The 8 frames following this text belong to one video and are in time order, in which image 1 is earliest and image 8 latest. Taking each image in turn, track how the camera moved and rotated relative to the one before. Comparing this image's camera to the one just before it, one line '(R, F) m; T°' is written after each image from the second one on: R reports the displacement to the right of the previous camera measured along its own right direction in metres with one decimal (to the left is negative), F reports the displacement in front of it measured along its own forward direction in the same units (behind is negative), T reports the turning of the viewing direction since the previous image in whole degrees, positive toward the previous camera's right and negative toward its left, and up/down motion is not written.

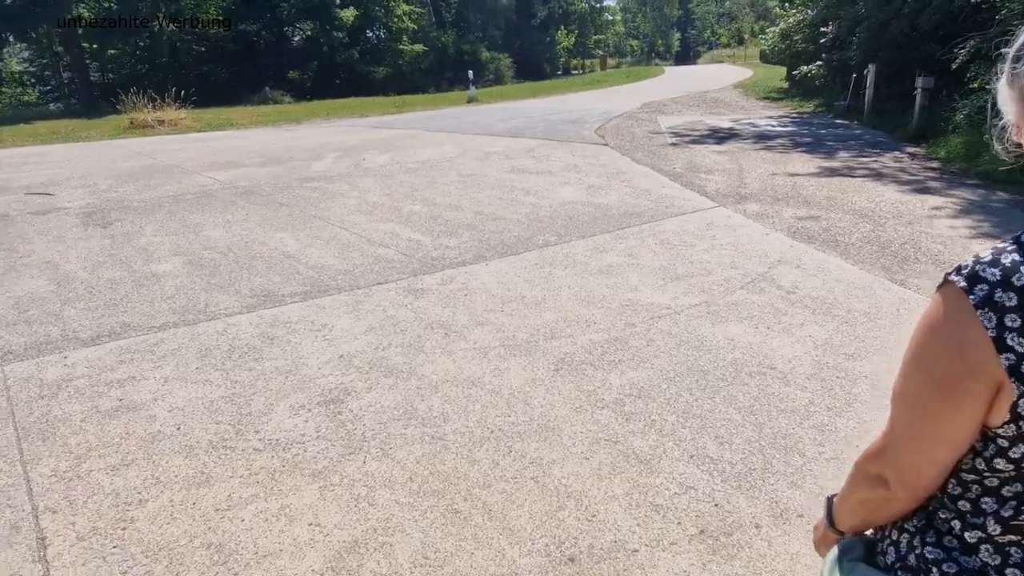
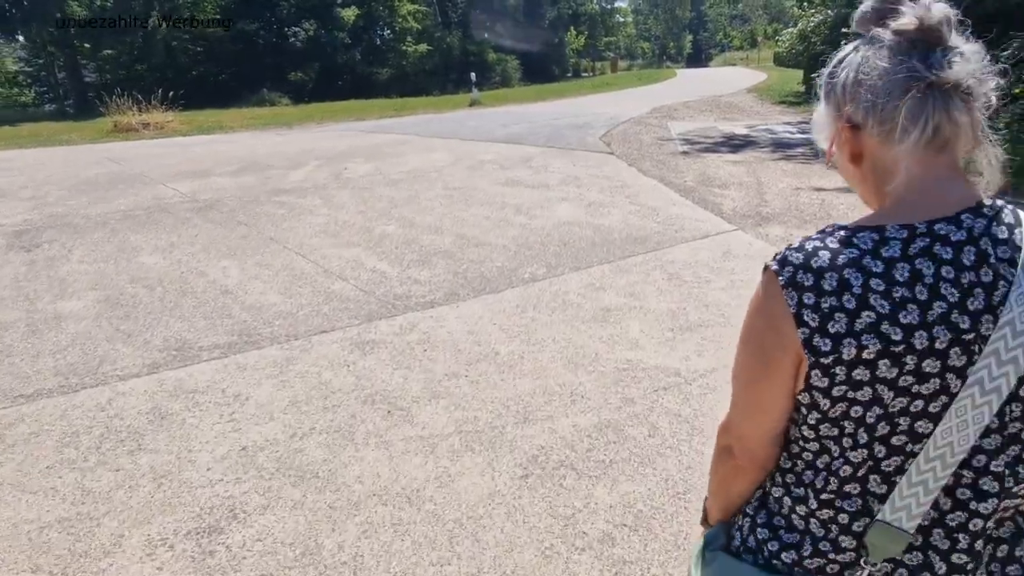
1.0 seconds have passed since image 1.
(+0.2, +1.0) m; -1°
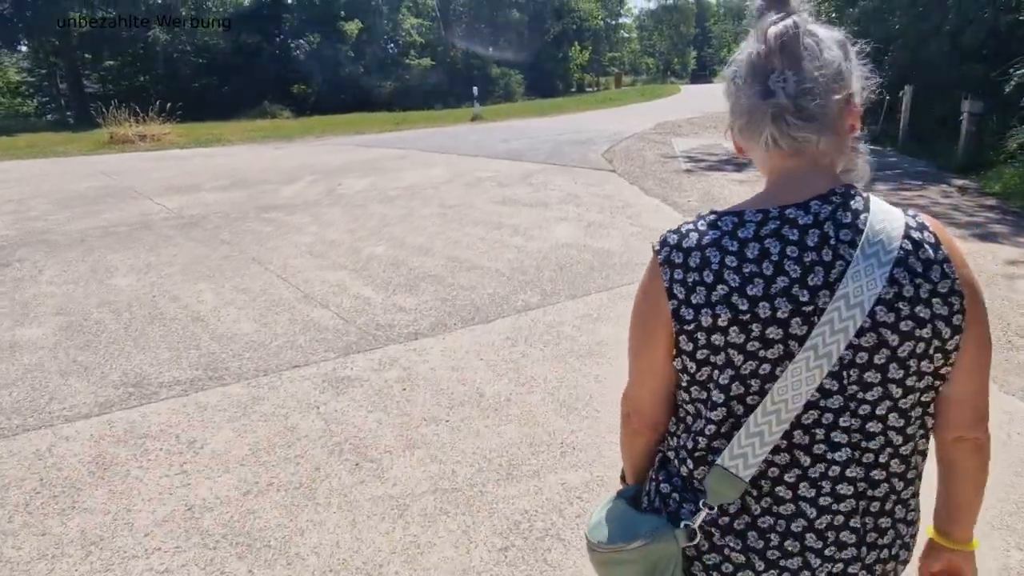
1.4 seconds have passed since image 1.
(+0.1, +0.3) m; 0°
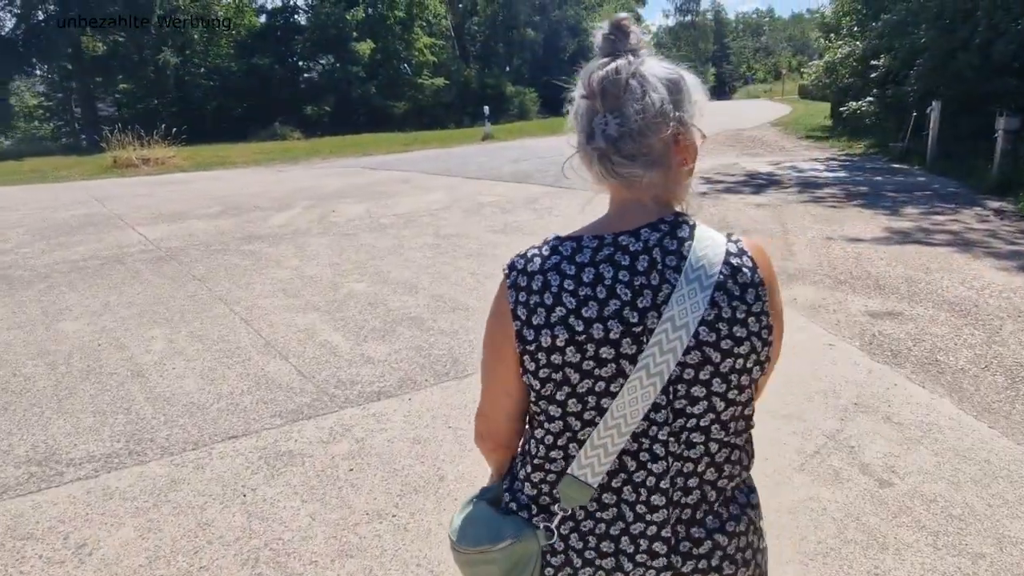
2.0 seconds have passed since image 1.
(+0.2, +0.6) m; -1°
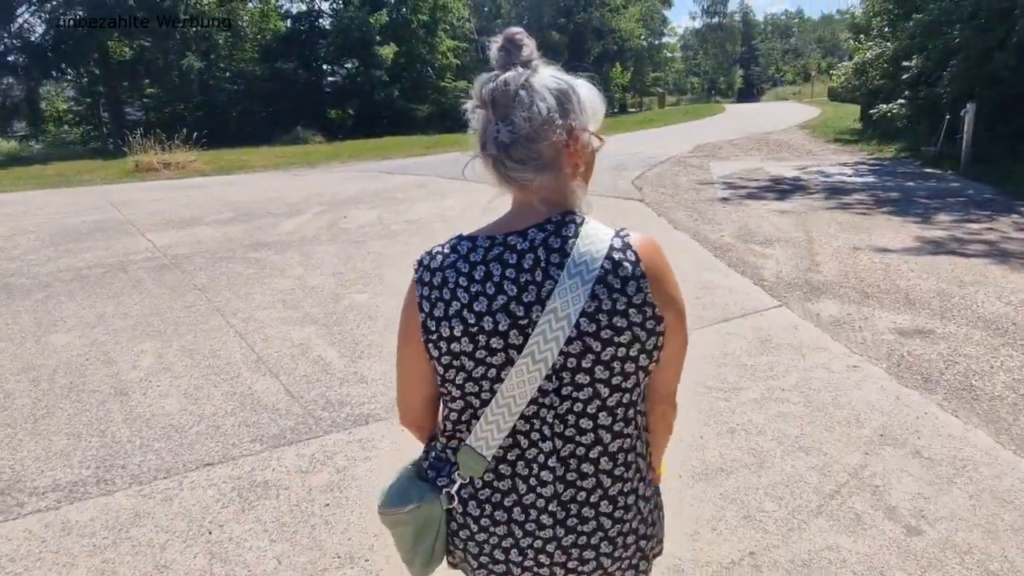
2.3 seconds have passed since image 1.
(+0.1, +0.3) m; -2°
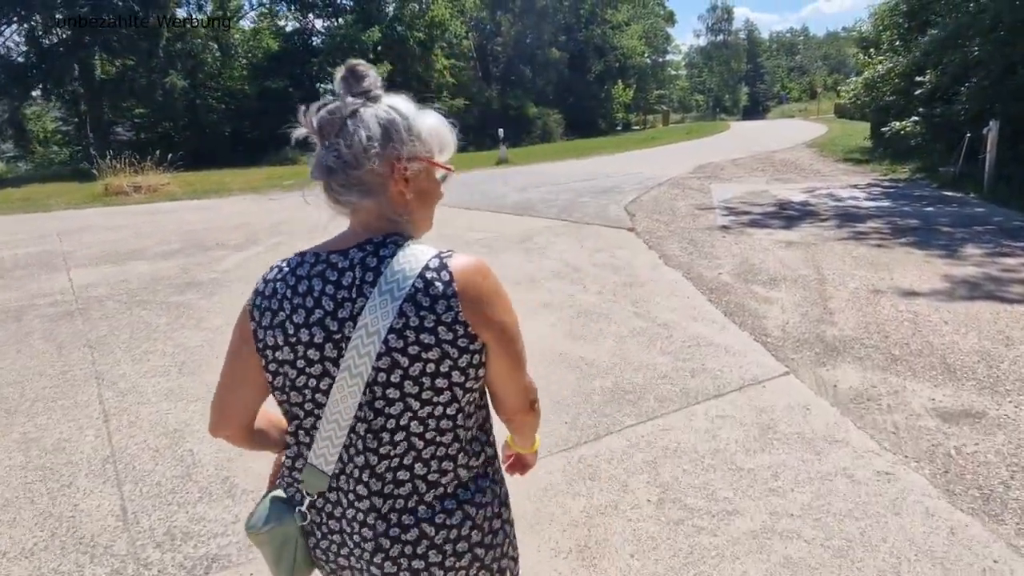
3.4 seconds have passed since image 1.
(+0.4, +1.0) m; -1°
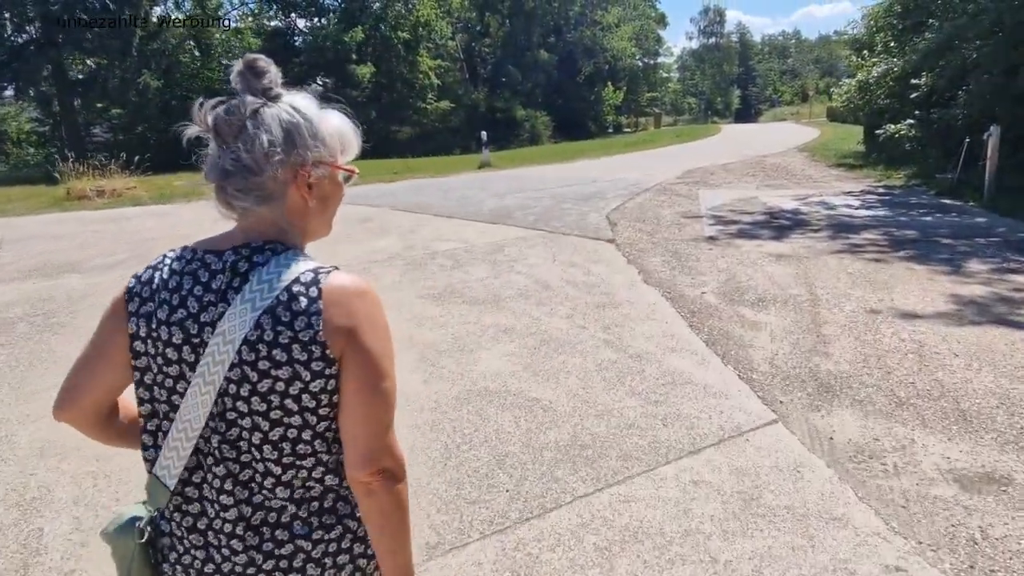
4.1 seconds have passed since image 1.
(+0.3, +0.7) m; +1°
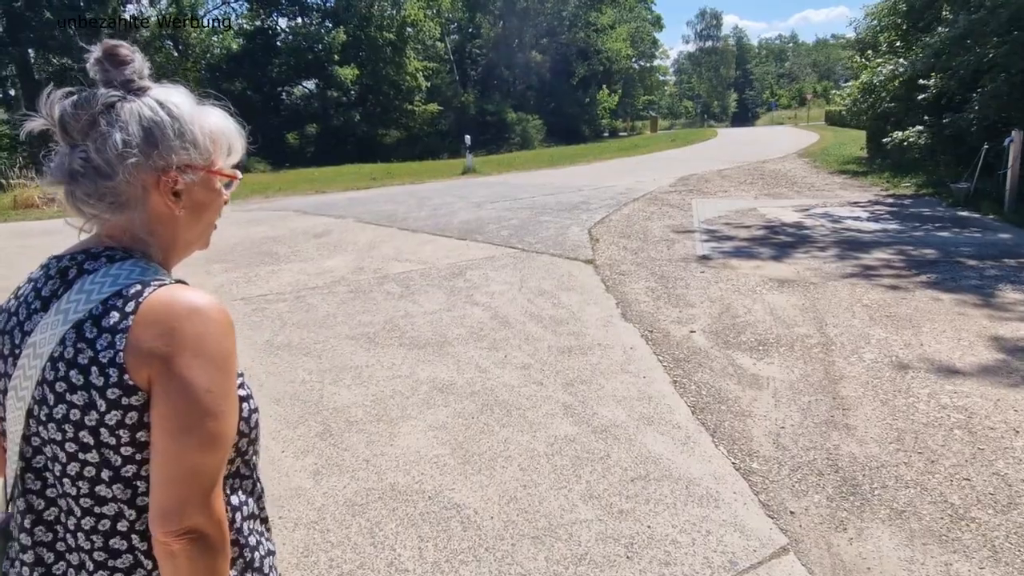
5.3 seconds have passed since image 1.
(+0.3, +1.1) m; 0°
